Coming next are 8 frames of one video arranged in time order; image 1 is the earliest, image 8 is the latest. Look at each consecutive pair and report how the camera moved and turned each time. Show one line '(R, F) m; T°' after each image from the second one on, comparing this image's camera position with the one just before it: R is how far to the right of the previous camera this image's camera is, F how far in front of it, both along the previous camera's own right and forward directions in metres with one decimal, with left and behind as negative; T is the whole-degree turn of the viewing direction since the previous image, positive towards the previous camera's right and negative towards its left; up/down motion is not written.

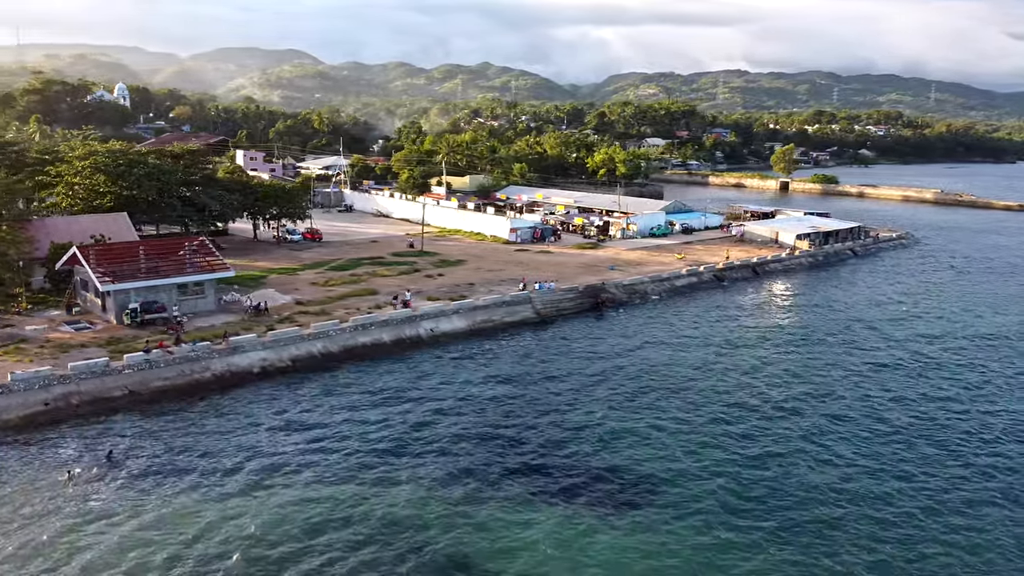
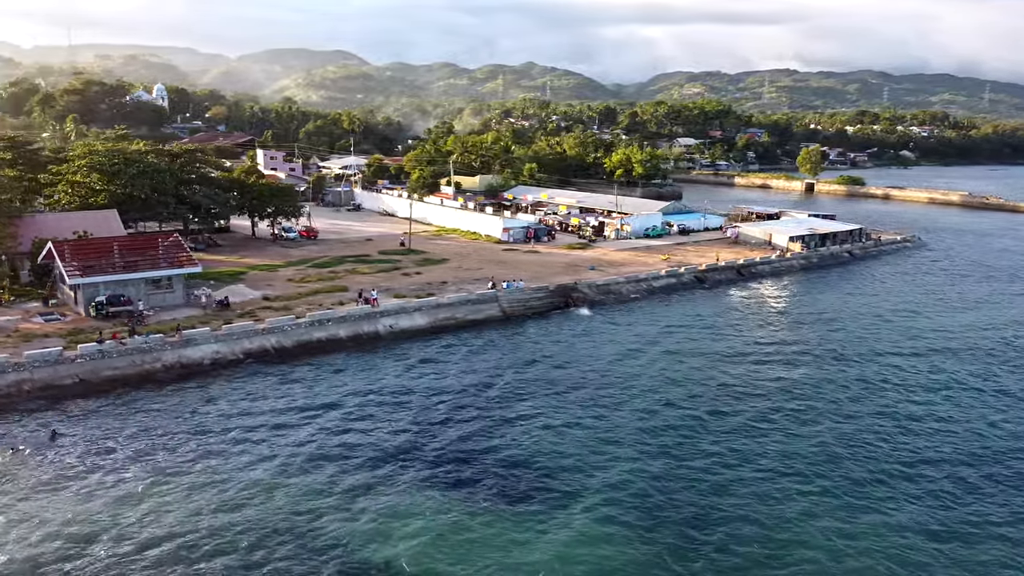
(+3.7, -0.5) m; -3°
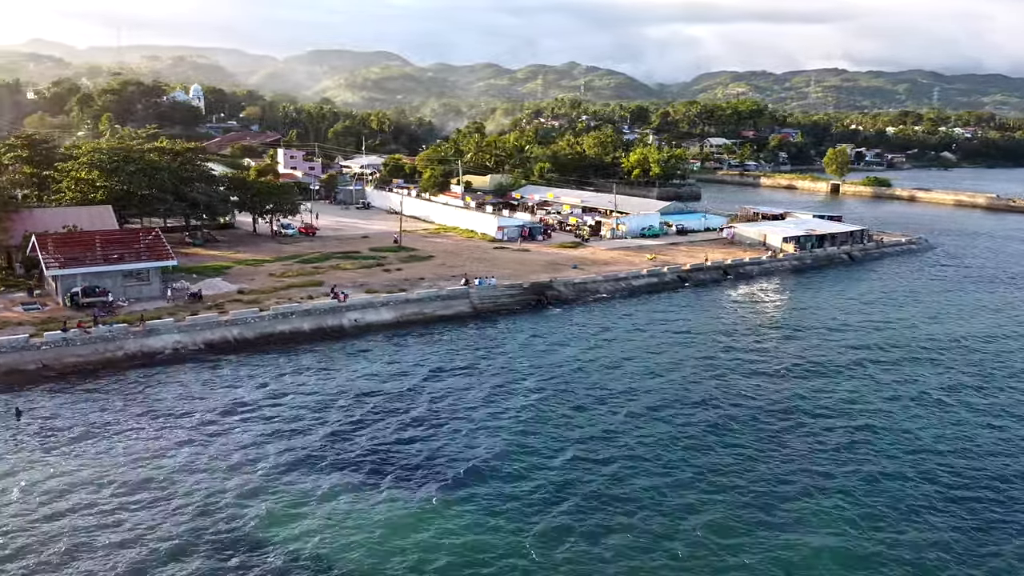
(+3.5, -0.5) m; -3°
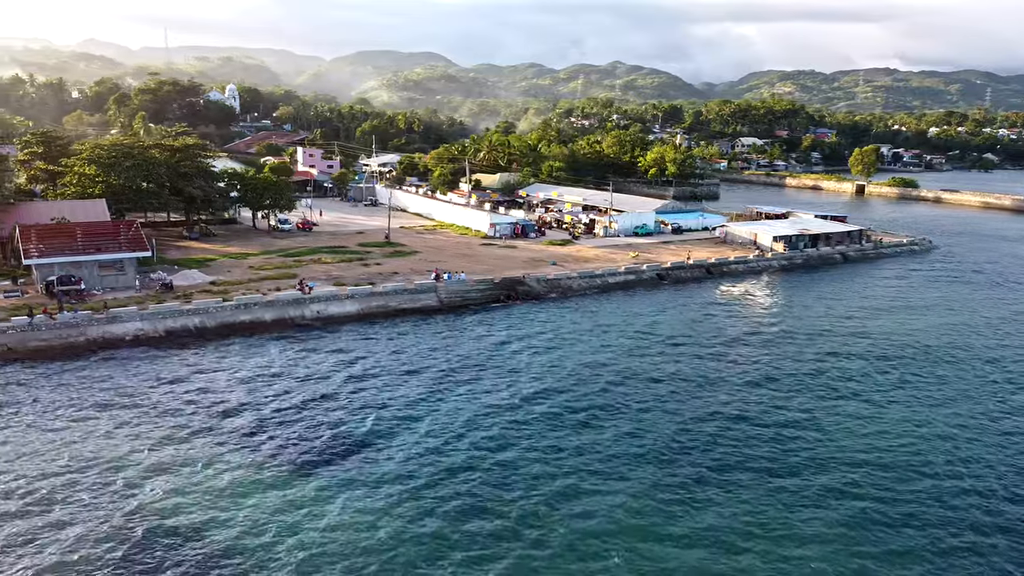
(+3.8, -0.5) m; -3°
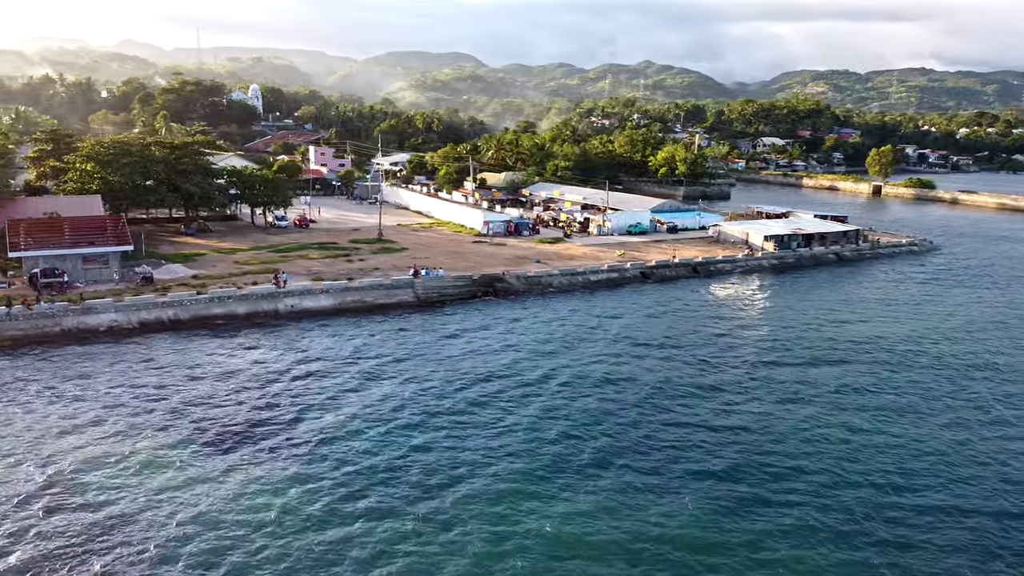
(+2.7, -0.4) m; -2°
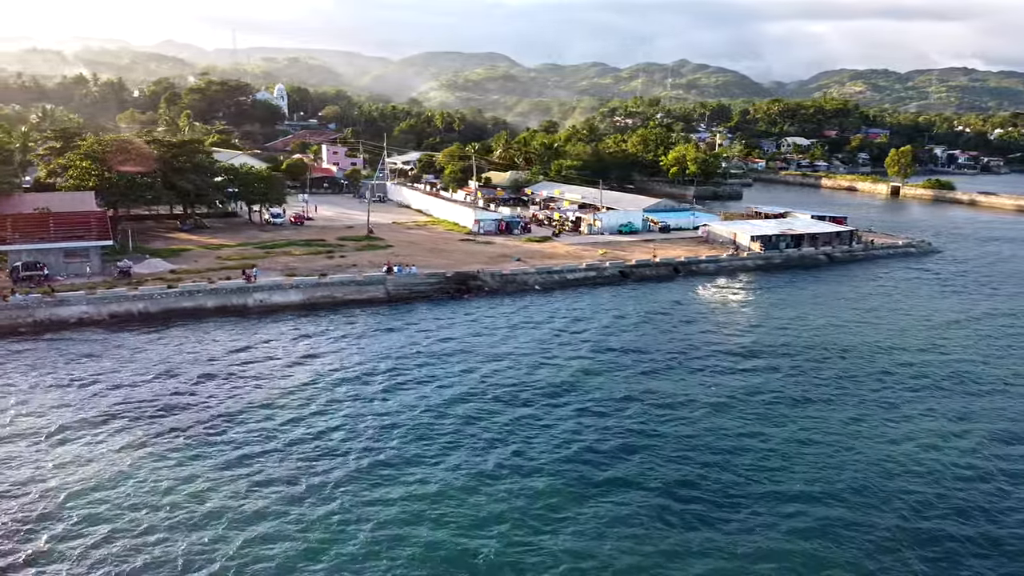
(+3.3, -0.4) m; -3°
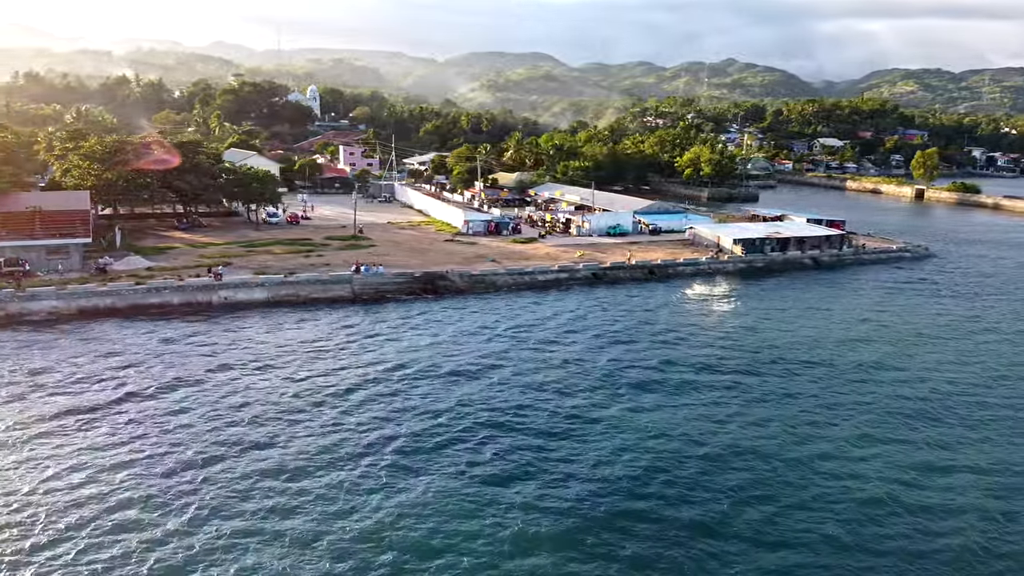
(+4.2, -0.5) m; -3°
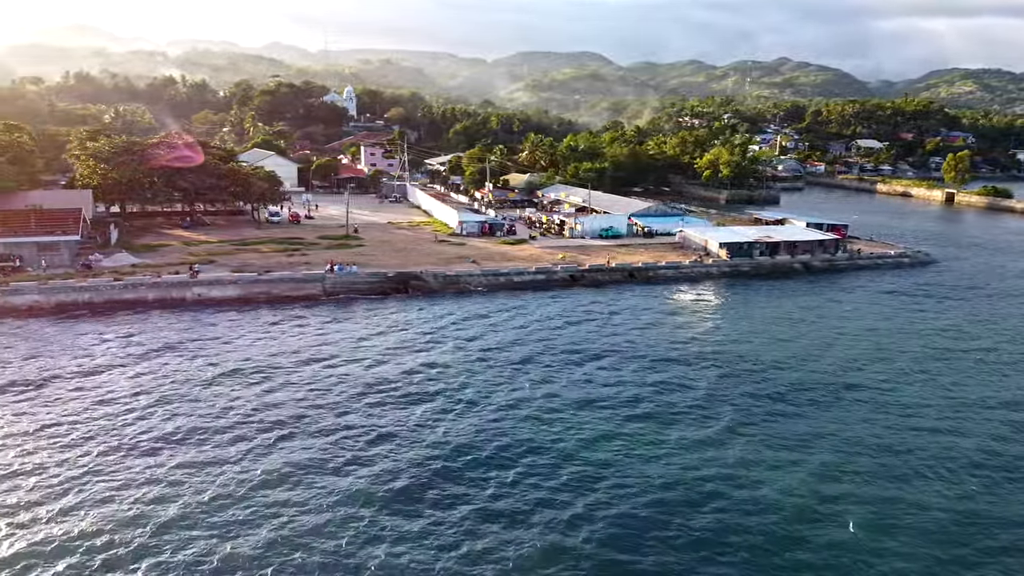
(+4.3, -0.5) m; -4°
